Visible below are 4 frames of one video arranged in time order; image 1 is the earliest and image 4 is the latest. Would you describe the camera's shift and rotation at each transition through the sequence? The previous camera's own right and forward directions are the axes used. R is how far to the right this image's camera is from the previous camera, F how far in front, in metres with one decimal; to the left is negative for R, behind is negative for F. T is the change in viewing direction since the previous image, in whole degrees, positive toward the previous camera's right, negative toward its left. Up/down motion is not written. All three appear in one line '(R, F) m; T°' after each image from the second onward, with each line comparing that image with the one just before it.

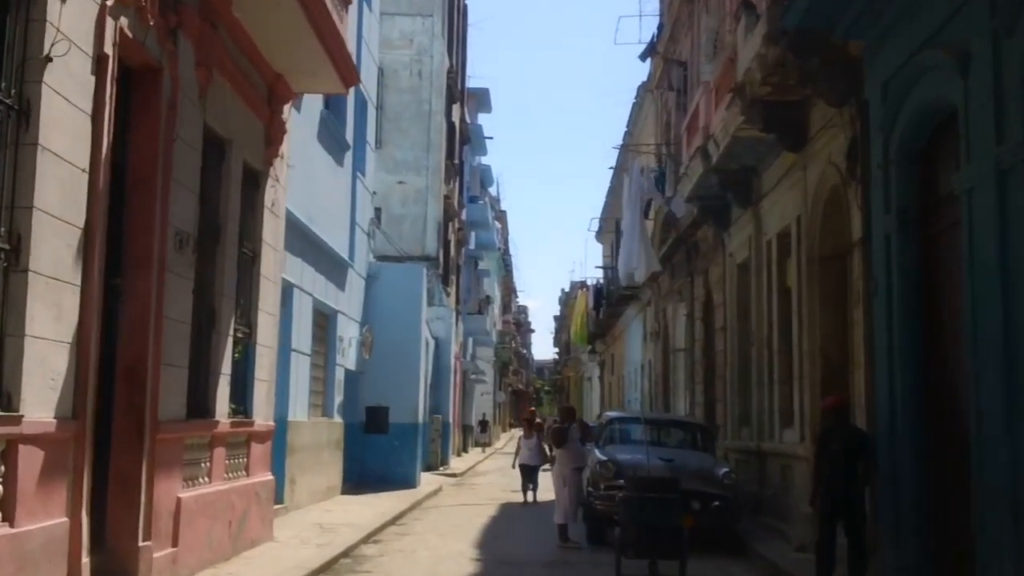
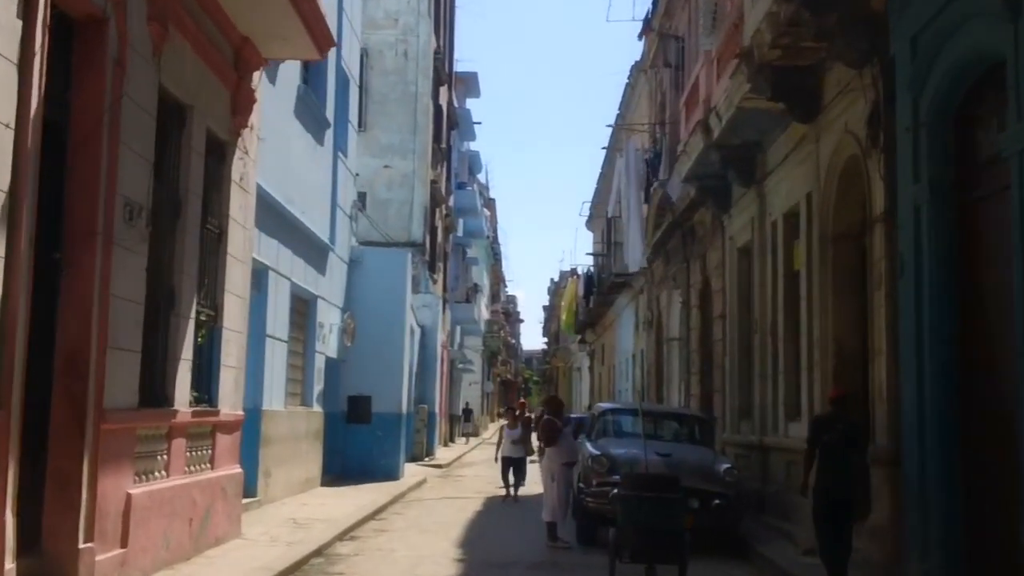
(0.0, +0.9) m; 0°
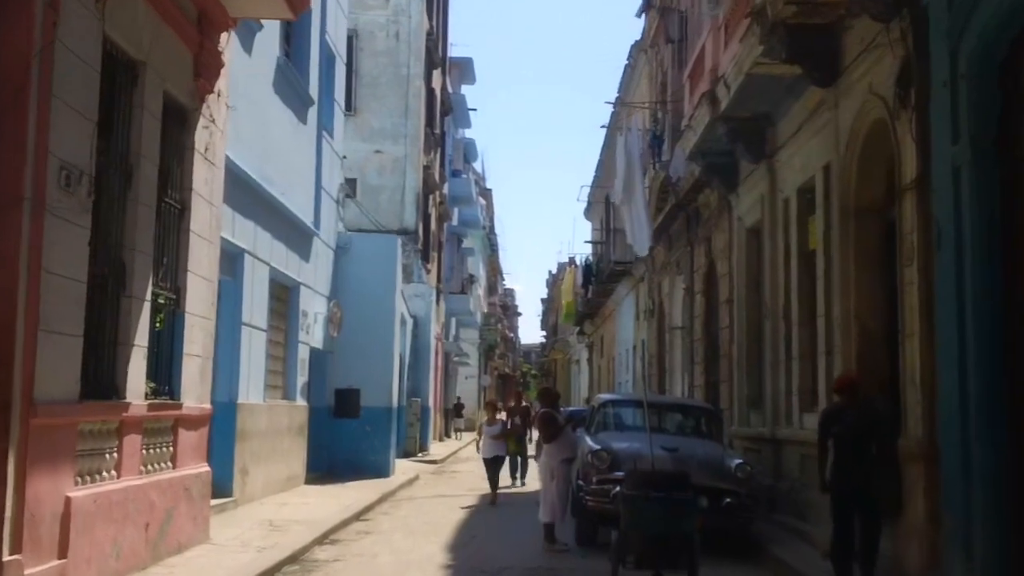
(0.0, +1.0) m; 0°
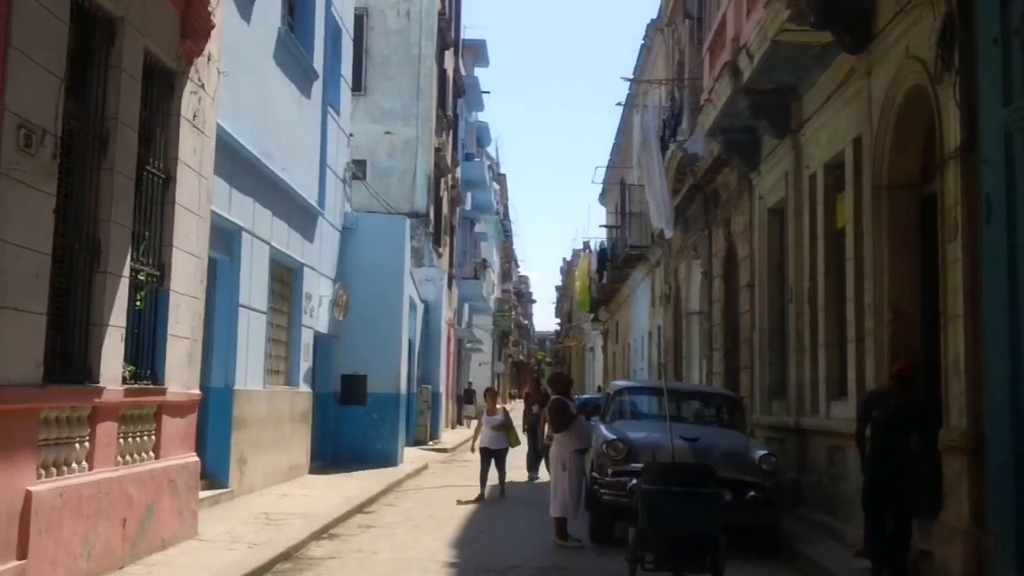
(0.0, +0.7) m; 0°
